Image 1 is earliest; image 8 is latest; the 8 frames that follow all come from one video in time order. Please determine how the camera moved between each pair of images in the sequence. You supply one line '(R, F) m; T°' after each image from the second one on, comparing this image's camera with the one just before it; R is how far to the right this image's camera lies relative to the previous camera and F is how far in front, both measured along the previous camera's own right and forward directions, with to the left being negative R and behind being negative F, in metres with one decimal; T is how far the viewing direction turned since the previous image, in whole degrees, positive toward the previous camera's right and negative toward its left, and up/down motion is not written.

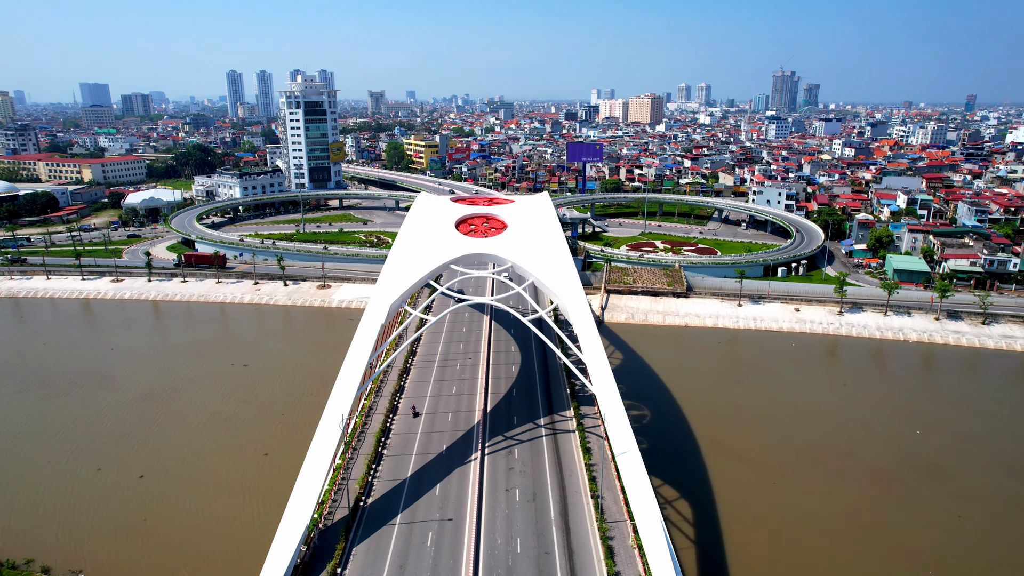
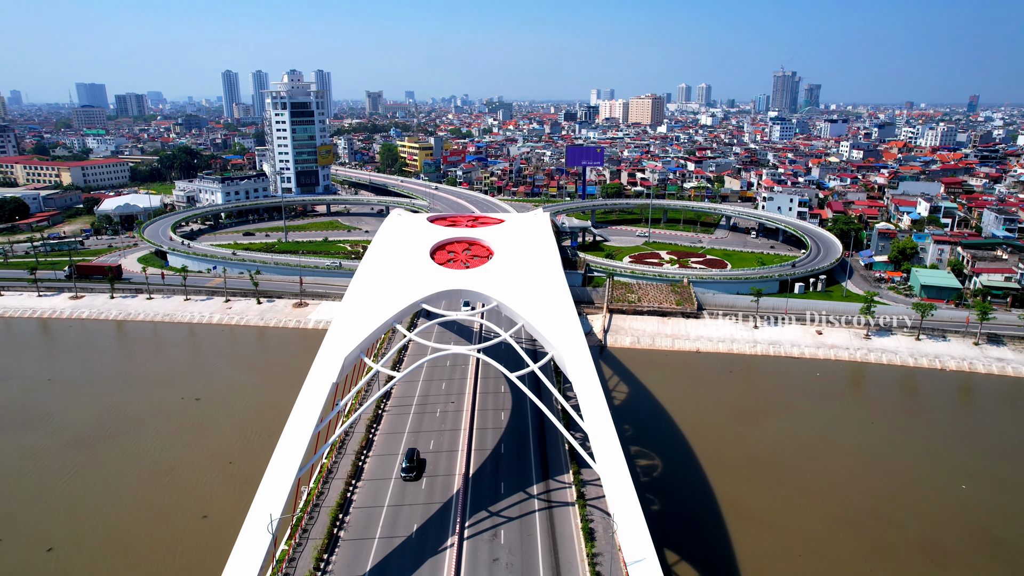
(+0.3, +2.6) m; 0°
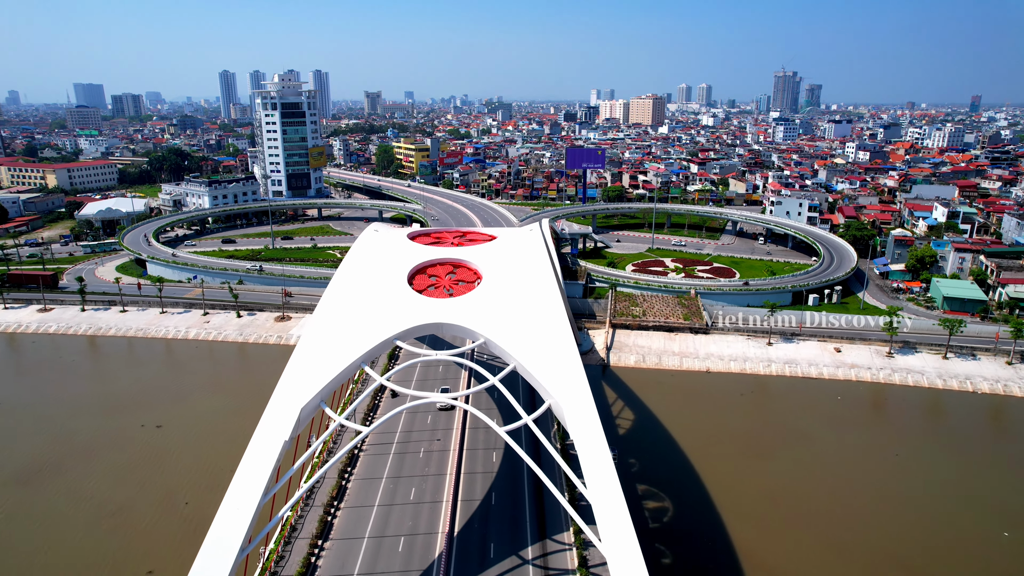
(+0.2, +1.8) m; 0°
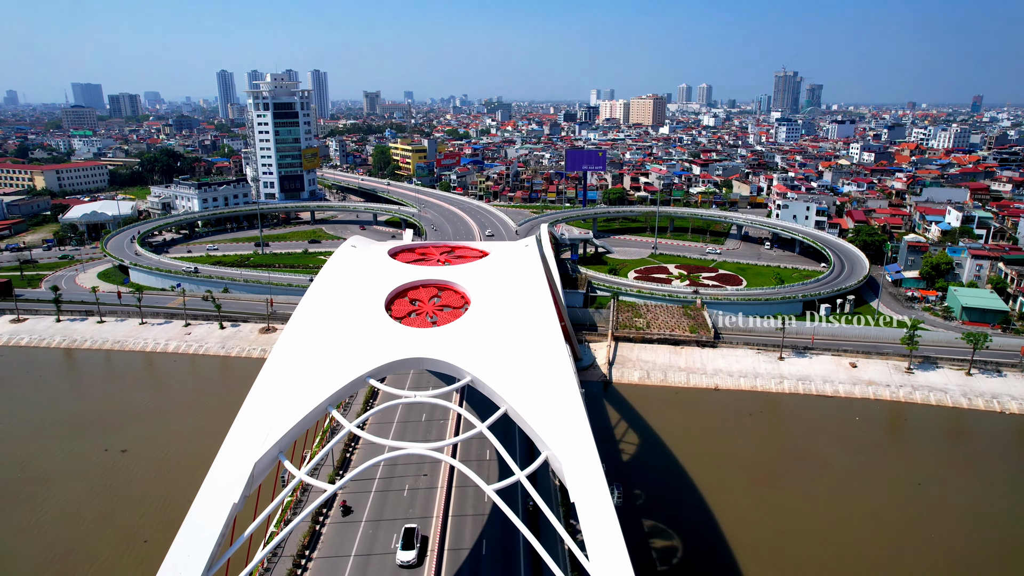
(+0.1, +1.3) m; 0°
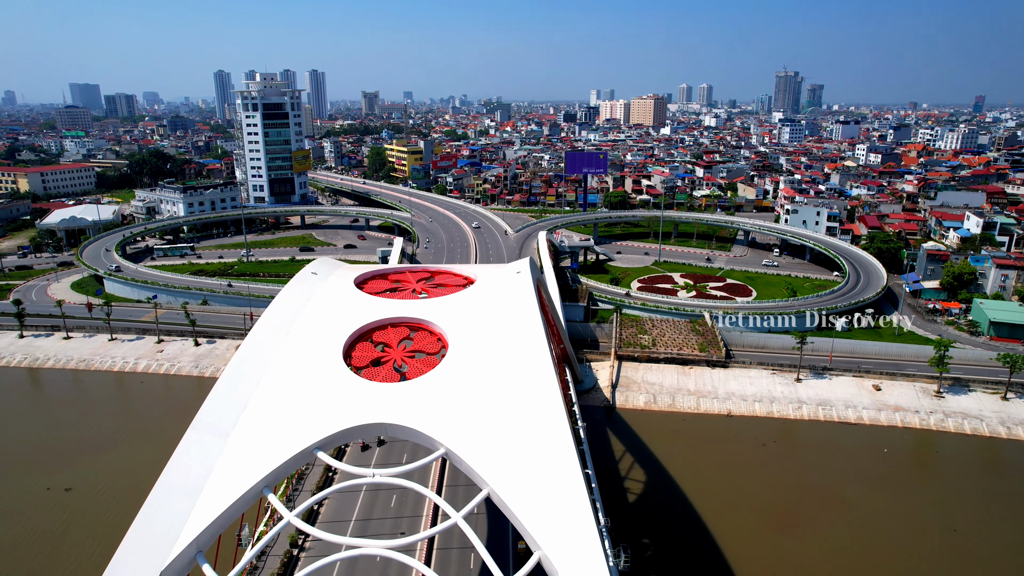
(+0.2, +1.8) m; 0°
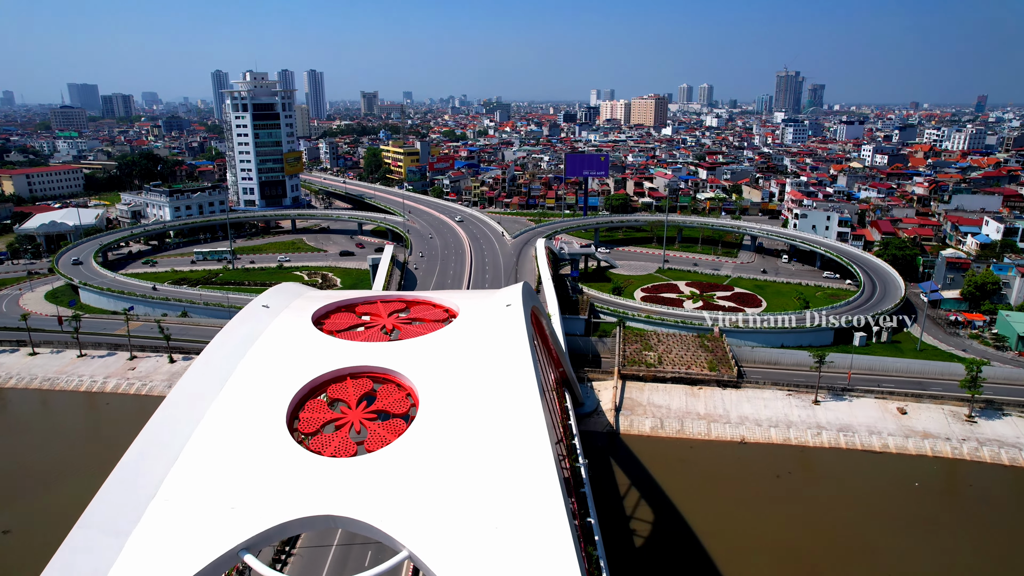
(+0.2, +1.6) m; 0°
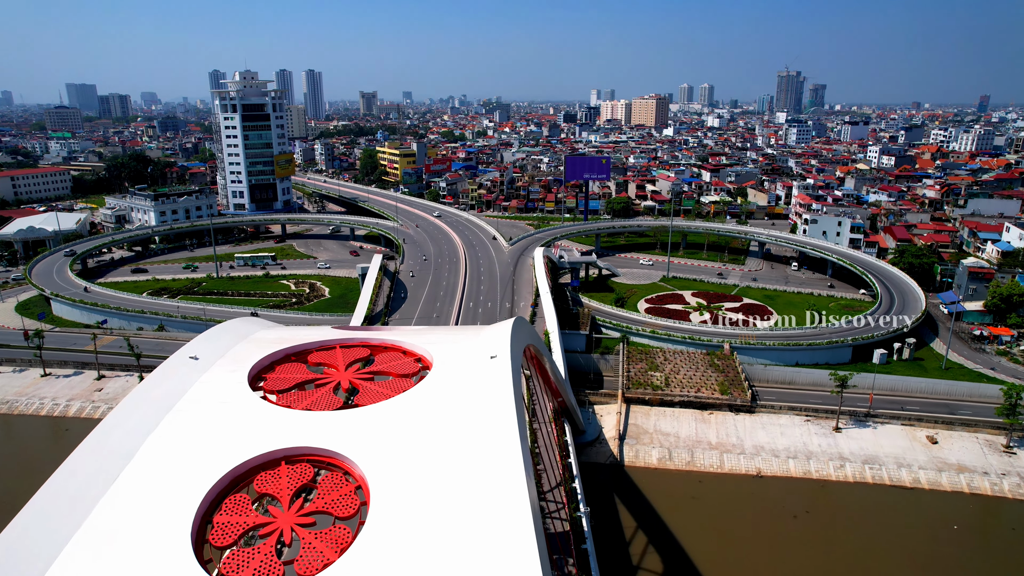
(+0.2, +1.6) m; 0°
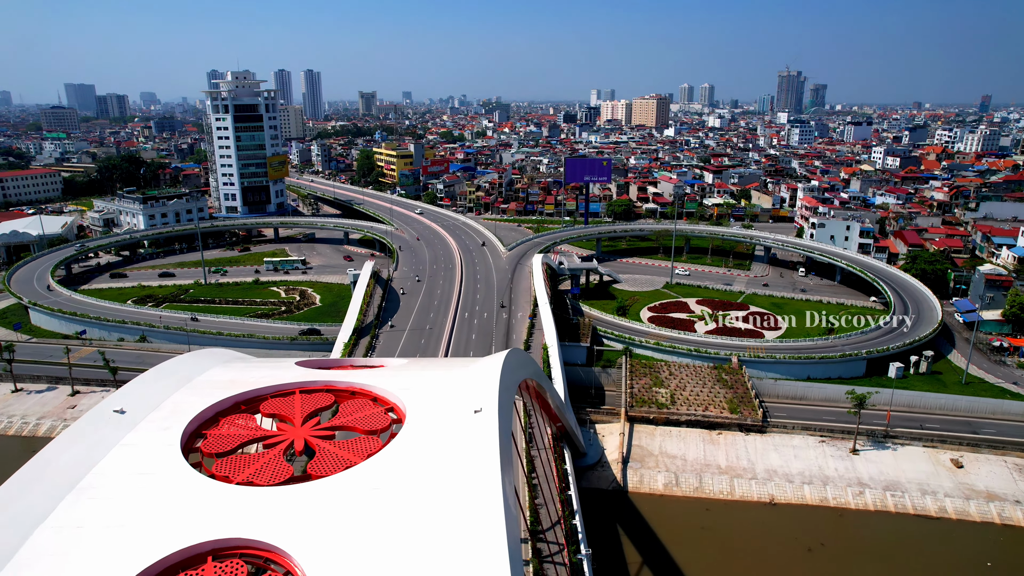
(+0.1, +1.1) m; 0°
